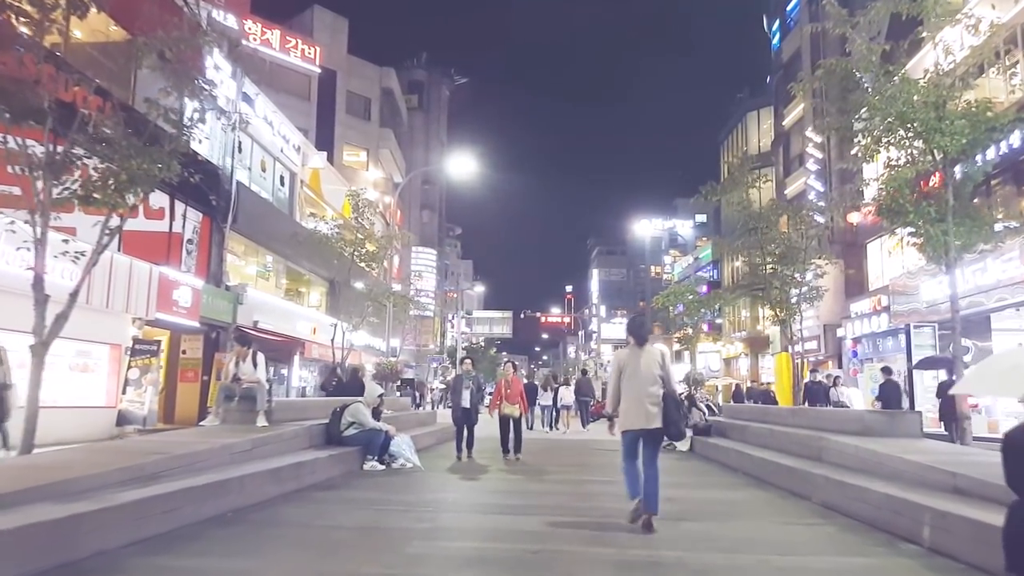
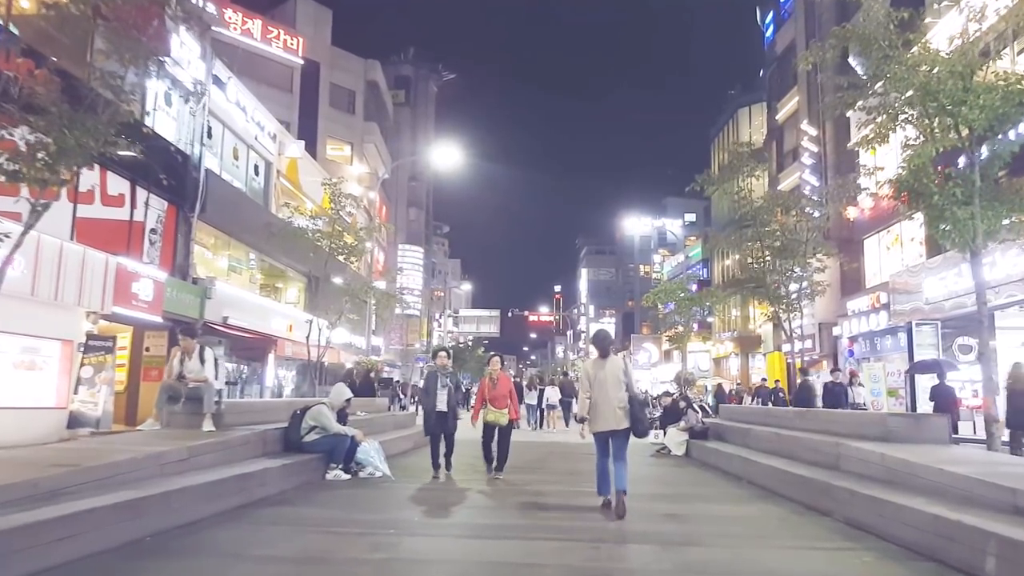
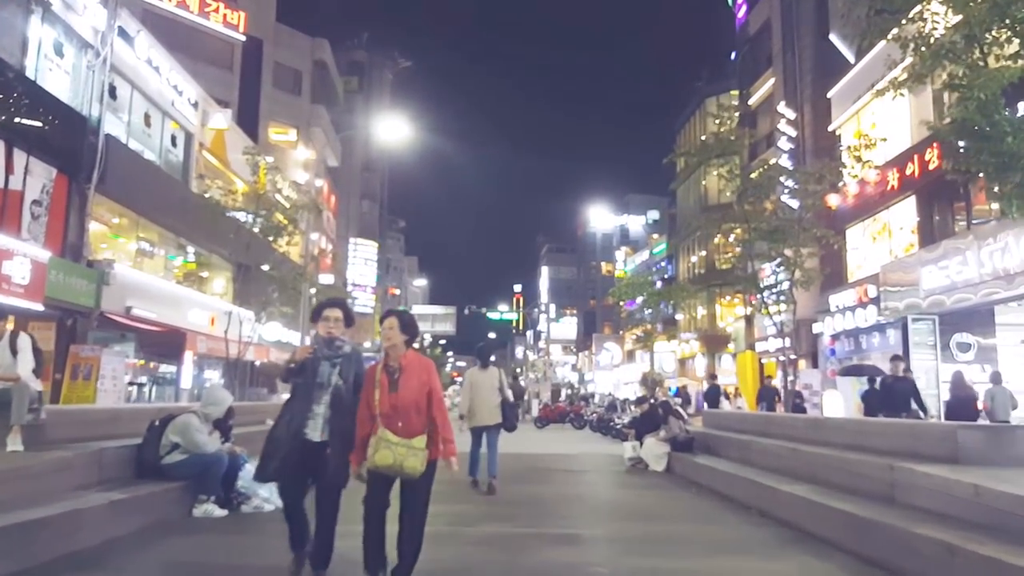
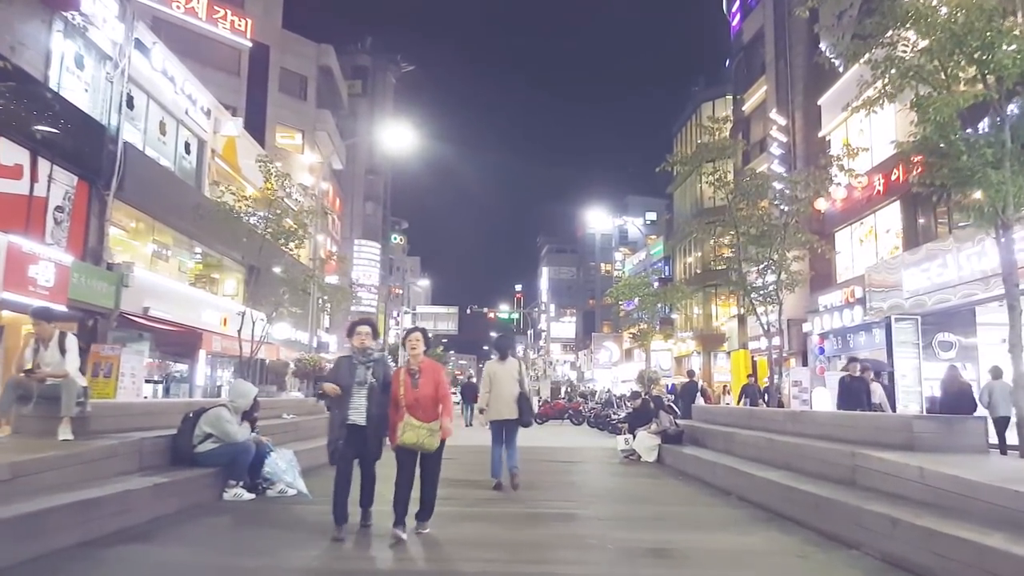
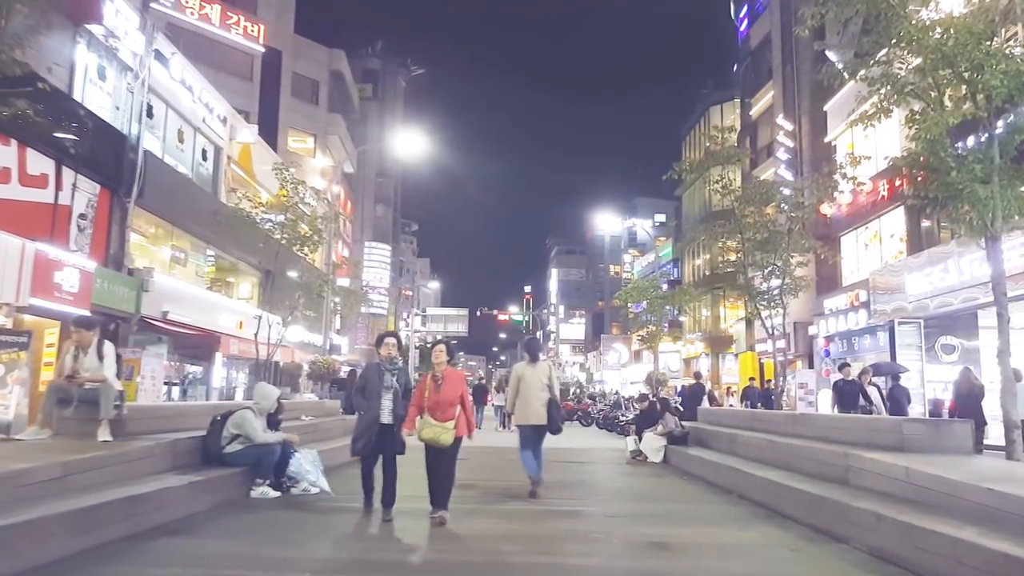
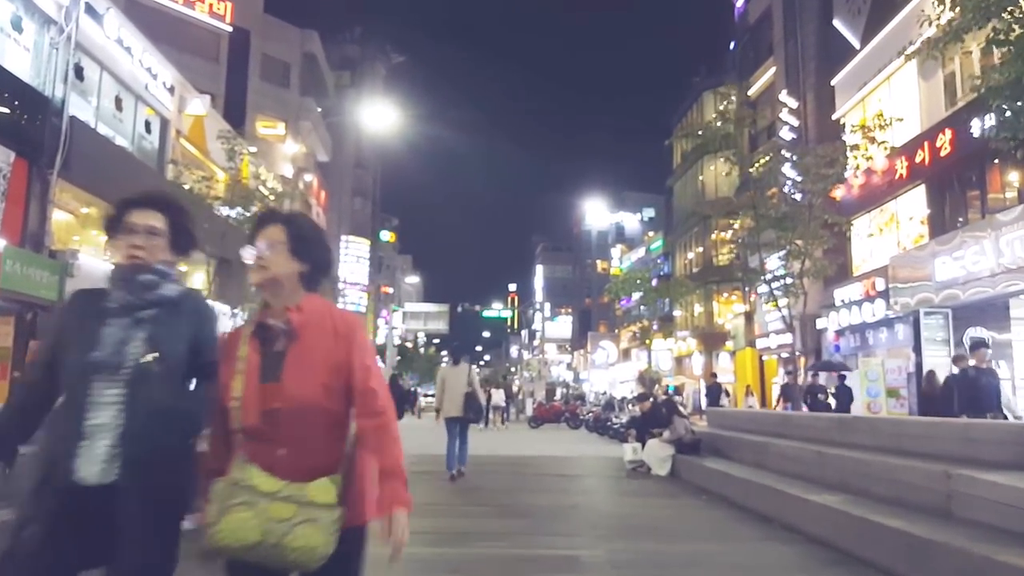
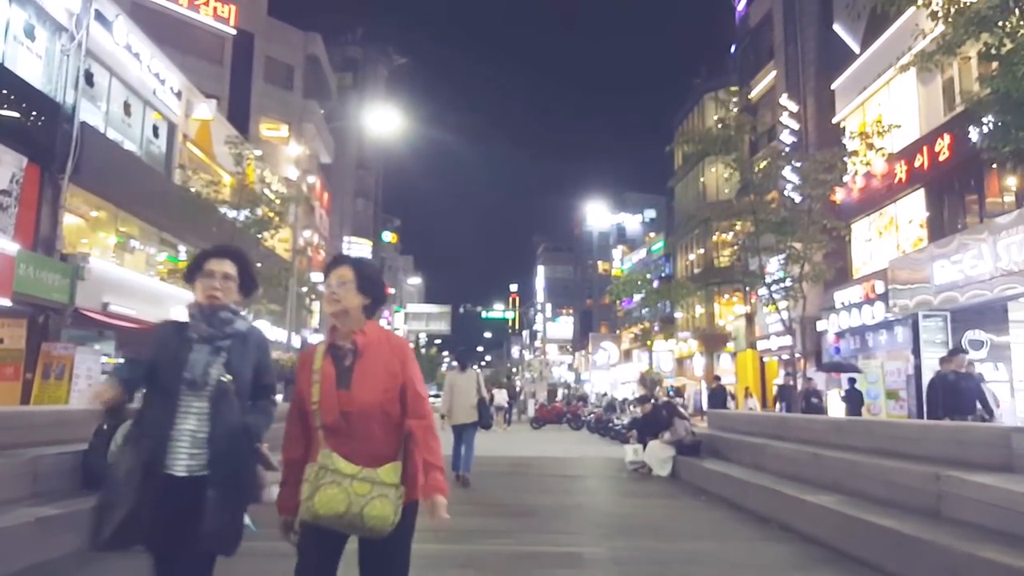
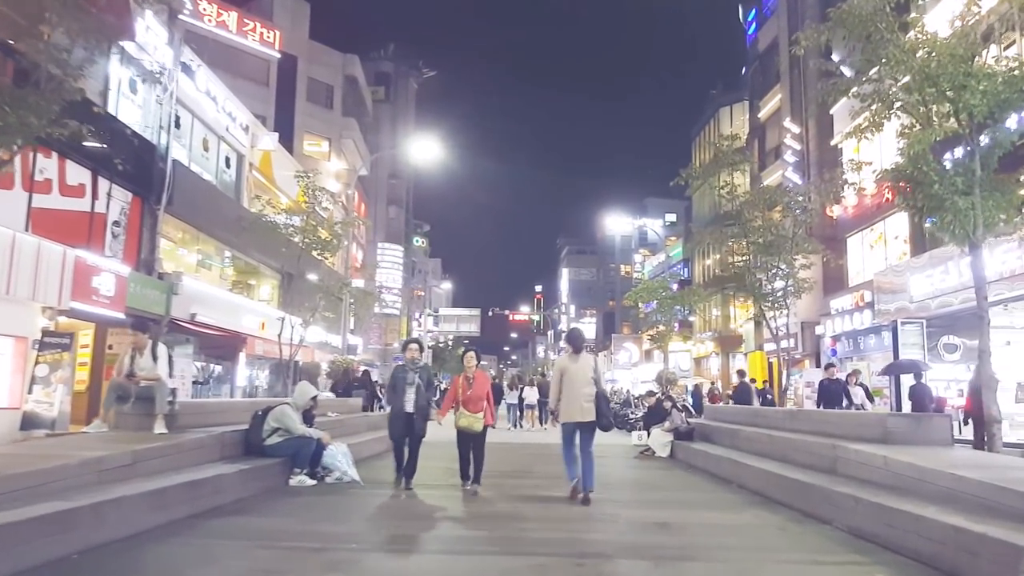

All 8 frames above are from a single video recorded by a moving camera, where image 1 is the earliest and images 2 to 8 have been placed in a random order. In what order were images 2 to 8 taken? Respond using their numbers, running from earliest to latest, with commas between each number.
2, 8, 5, 4, 3, 7, 6
